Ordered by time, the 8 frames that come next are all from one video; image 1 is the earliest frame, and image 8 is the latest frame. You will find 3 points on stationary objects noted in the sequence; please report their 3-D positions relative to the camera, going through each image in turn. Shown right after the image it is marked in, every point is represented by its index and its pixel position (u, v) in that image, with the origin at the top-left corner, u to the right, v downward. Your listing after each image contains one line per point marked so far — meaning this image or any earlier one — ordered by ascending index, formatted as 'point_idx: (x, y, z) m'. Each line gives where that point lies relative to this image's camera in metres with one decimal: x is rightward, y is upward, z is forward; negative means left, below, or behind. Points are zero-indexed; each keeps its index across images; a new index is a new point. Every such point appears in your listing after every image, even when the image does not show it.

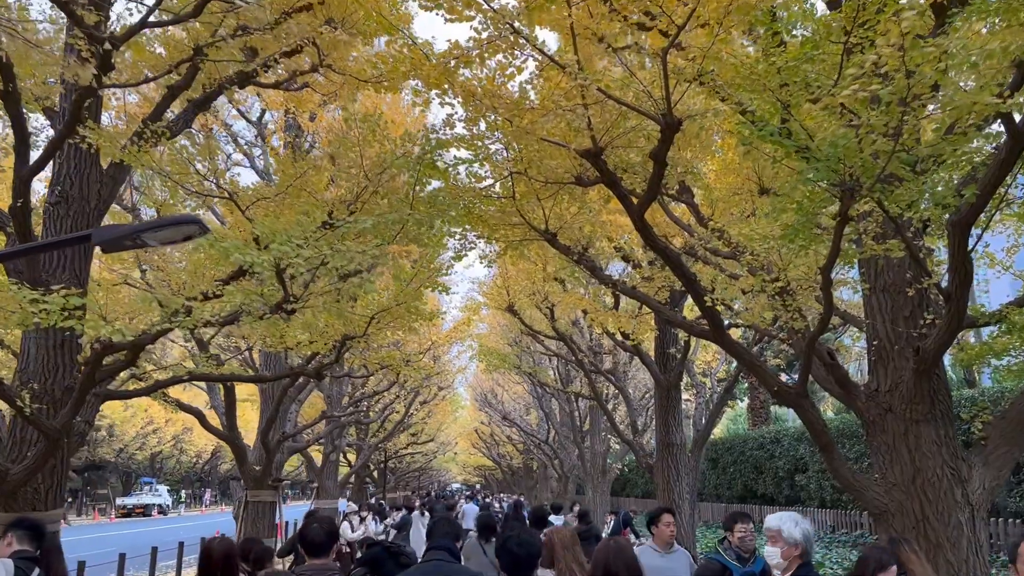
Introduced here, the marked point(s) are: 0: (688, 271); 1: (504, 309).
0: (+1.3, +0.1, +6.2) m
1: (-0.1, -0.4, +14.3) m
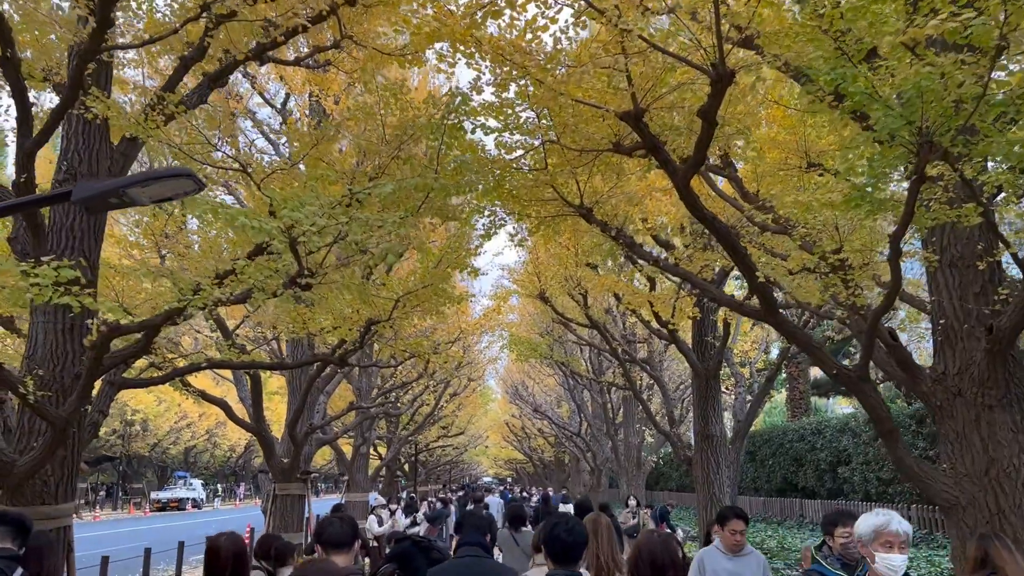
0: (+1.6, +0.3, +5.7) m
1: (+0.4, -0.1, +13.9) m
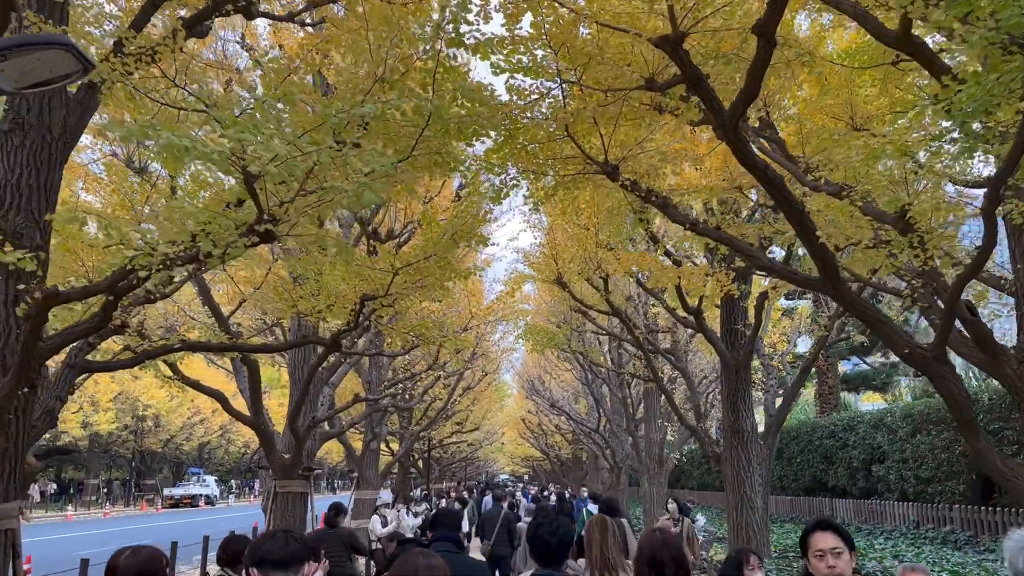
0: (+1.6, +0.5, +4.8) m
1: (+0.6, +0.1, +13.0) m
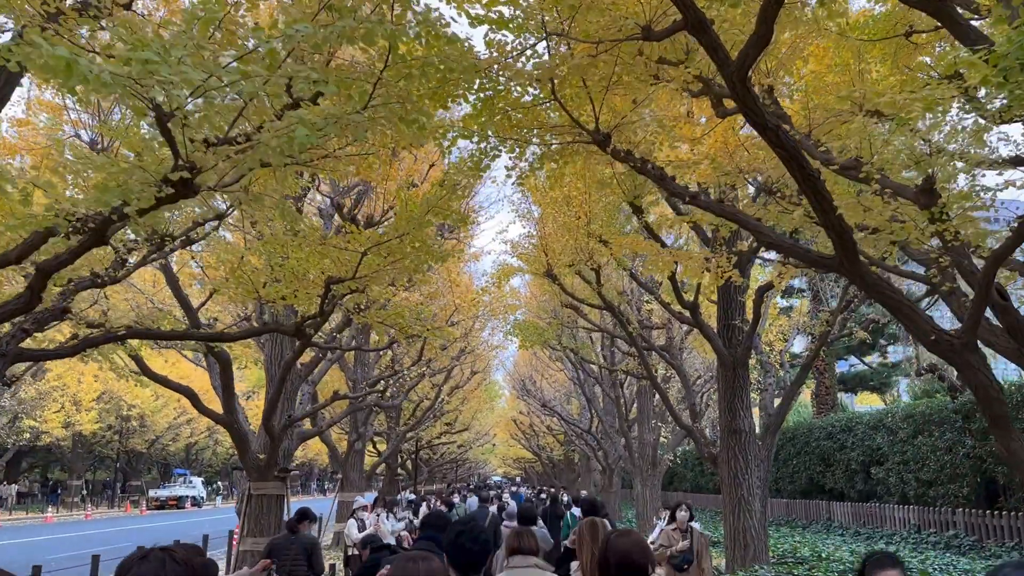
0: (+1.5, +0.7, +4.3) m
1: (+0.5, +0.2, +12.5) m
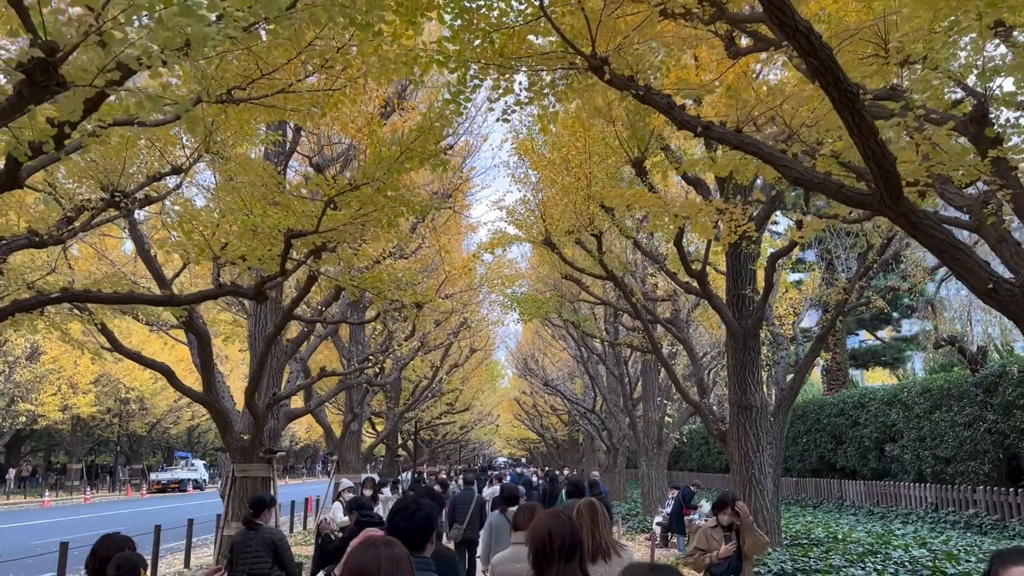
0: (+1.4, +0.9, +3.6) m
1: (+0.4, +0.6, +11.8) m
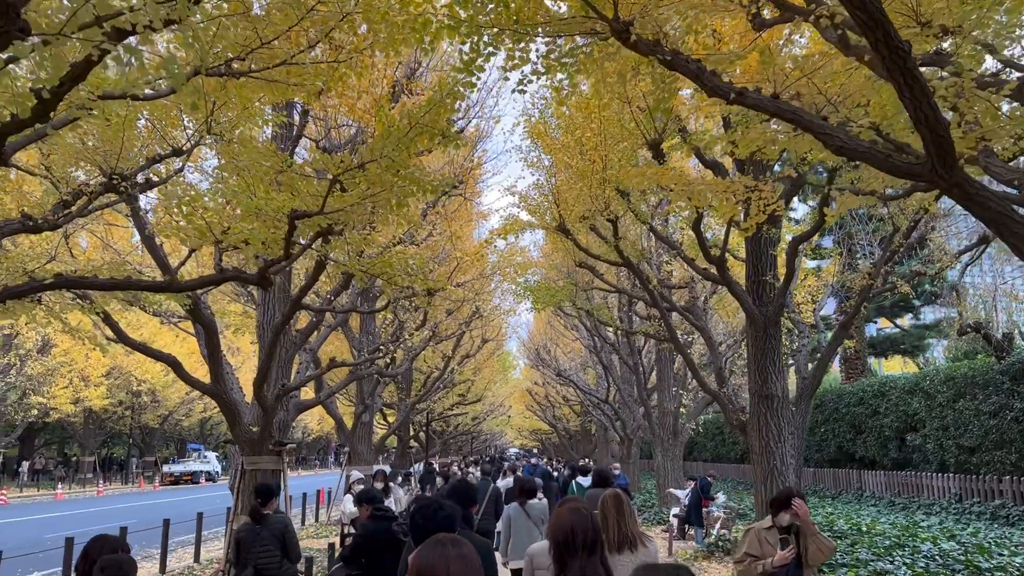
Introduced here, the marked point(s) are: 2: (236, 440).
0: (+1.5, +1.0, +3.3) m
1: (+0.6, +0.8, +11.5) m
2: (-3.5, -1.9, +10.5) m
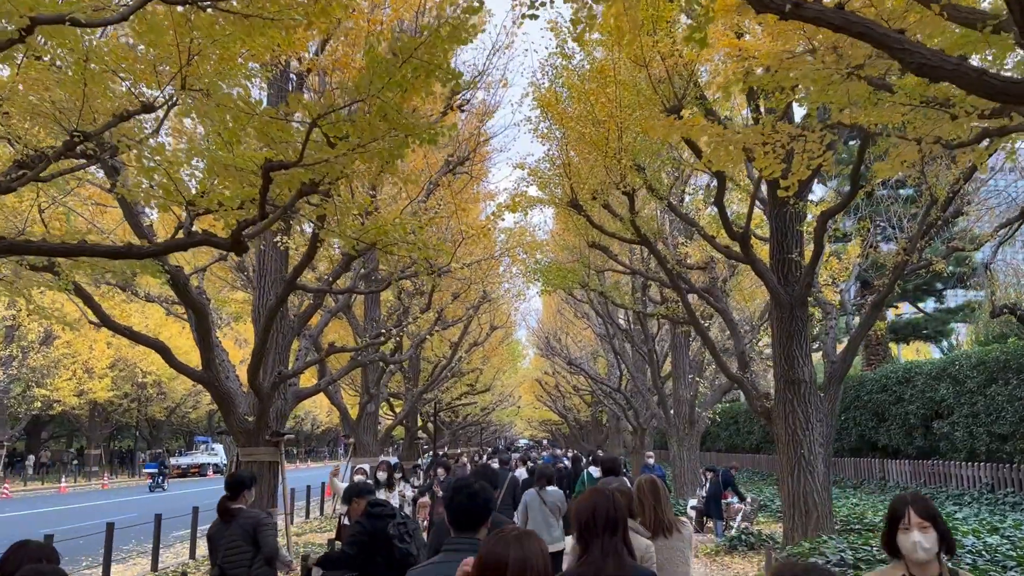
0: (+1.5, +1.2, +2.6) m
1: (+0.7, +1.1, +10.8) m
2: (-3.4, -1.7, +9.9) m
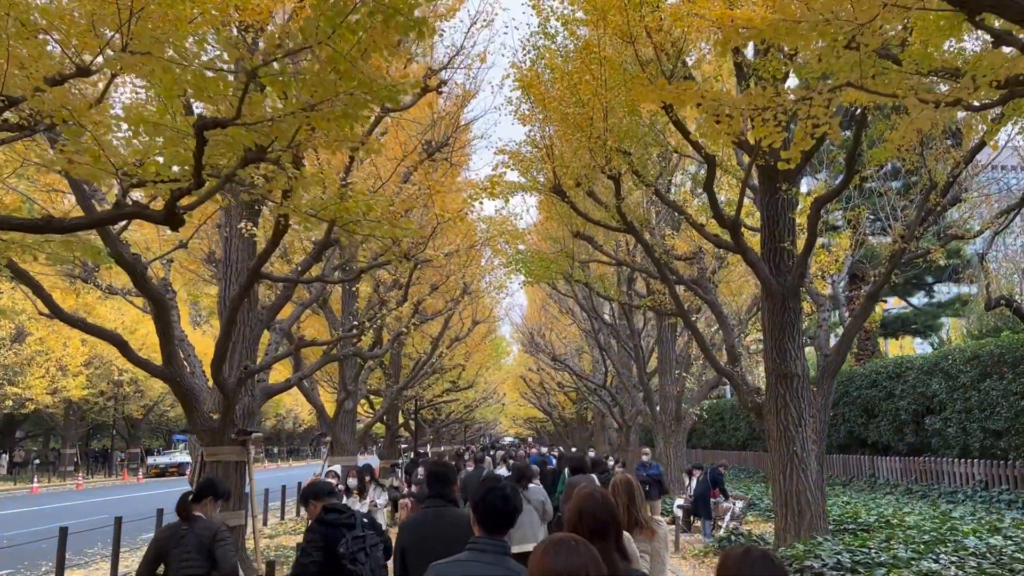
0: (+1.4, +1.3, +2.1) m
1: (+0.5, +1.2, +10.4) m
2: (-3.6, -1.6, +9.4) m
